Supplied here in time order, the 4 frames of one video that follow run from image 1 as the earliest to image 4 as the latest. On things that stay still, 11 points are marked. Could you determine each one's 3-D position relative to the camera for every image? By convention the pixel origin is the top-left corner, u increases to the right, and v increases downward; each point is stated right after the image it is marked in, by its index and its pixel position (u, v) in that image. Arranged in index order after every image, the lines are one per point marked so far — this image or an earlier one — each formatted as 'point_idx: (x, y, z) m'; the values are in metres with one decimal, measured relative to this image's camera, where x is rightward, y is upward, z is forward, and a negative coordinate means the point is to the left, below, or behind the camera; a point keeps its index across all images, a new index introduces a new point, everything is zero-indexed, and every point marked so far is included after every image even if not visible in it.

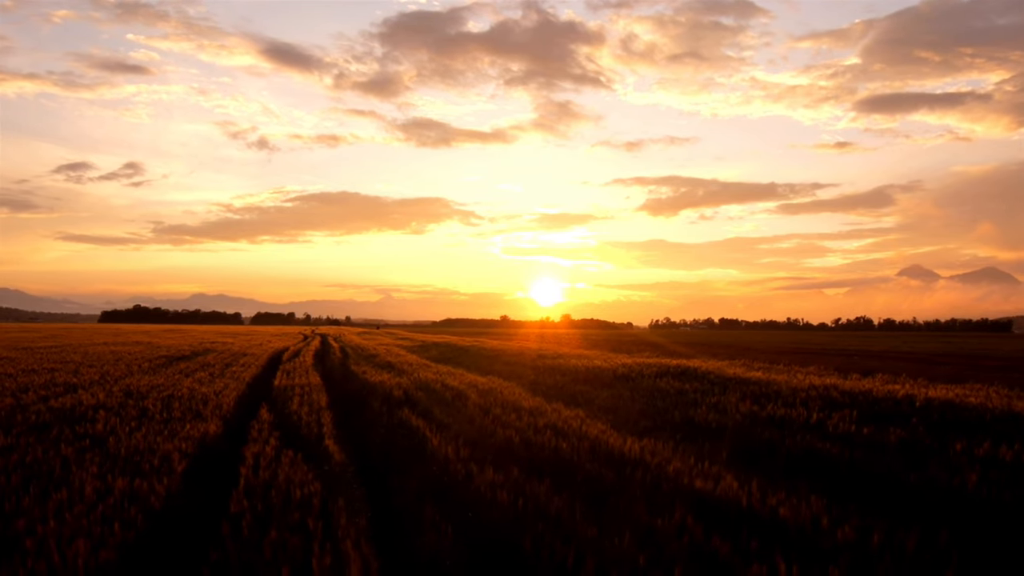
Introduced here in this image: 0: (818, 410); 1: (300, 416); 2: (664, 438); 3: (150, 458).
0: (+6.3, -2.5, +11.5) m
1: (-6.4, -3.8, +16.4) m
2: (+2.8, -2.8, +10.3) m
3: (-6.3, -3.0, +9.7) m
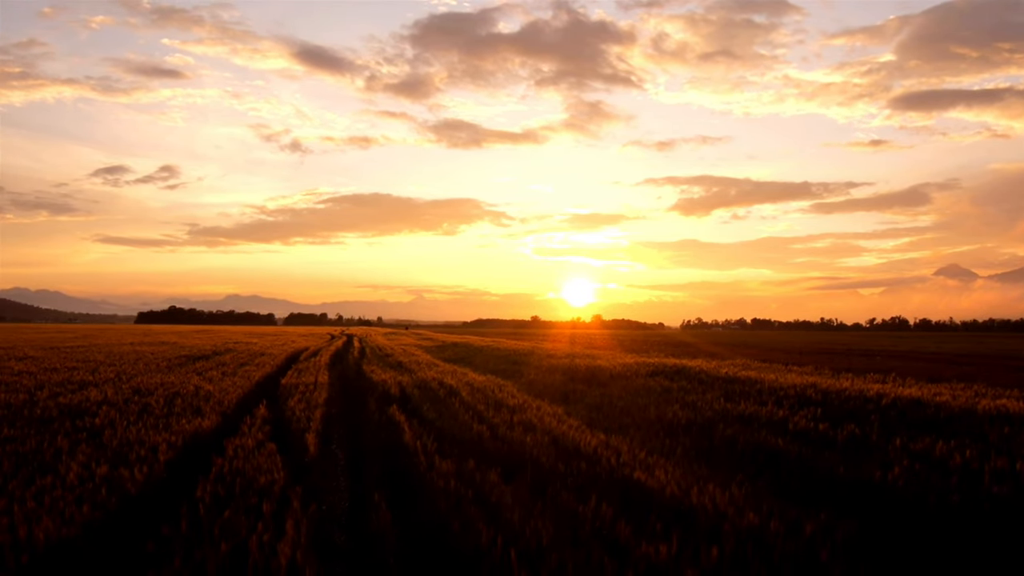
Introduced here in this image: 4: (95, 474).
0: (+5.8, -2.5, +11.7) m
1: (-6.8, -3.8, +17.0) m
2: (+2.2, -2.8, +10.6) m
3: (-6.9, -3.0, +10.2) m
4: (-6.1, -2.7, +8.1) m
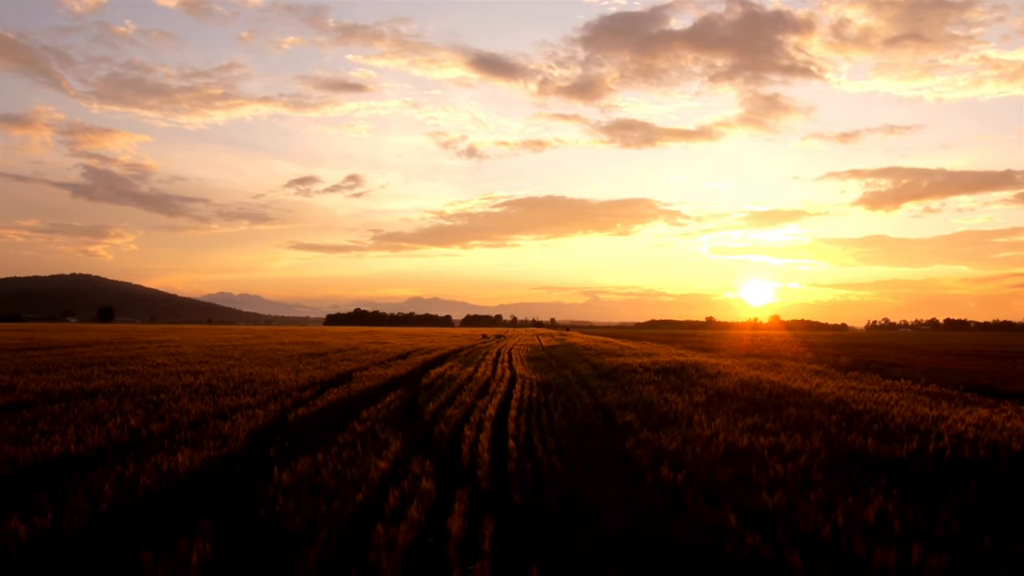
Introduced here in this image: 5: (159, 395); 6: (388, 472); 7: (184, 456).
0: (+4.3, -2.5, +12.9) m
1: (-7.0, -4.0, +20.4) m
2: (+0.6, -2.9, +12.6) m
3: (-8.5, -3.1, +13.9) m
4: (-8.1, -2.9, +11.6) m
5: (-11.5, -3.5, +17.9) m
6: (-1.4, -2.2, +6.6) m
7: (-4.9, -2.5, +8.2) m
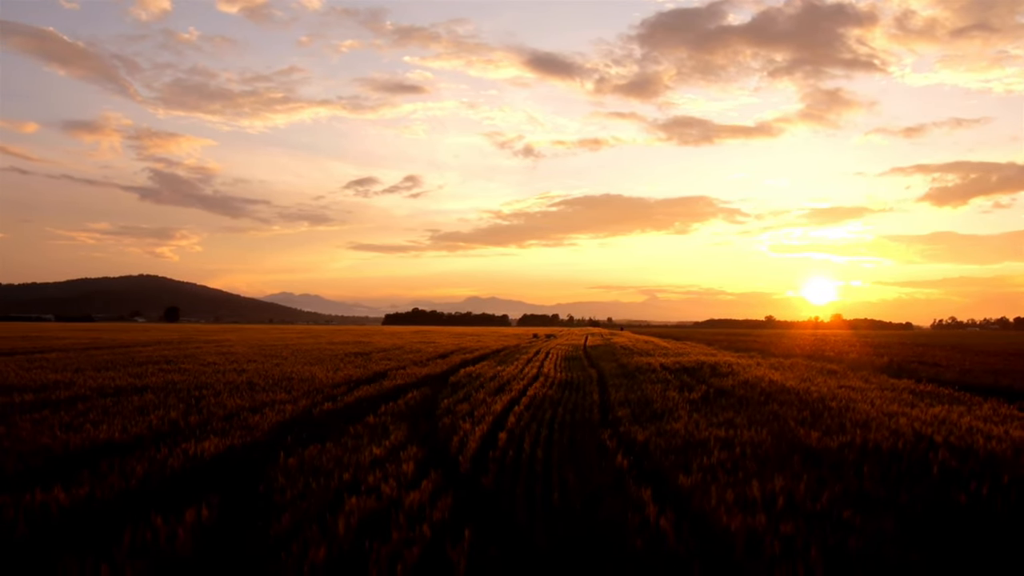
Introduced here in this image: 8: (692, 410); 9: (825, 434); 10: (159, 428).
0: (+4.5, -2.5, +13.3) m
1: (-6.3, -4.1, +21.6) m
2: (+0.8, -2.9, +13.2) m
3: (-8.2, -3.3, +15.1) m
4: (-8.0, -3.0, +12.8) m
5: (-10.9, -3.6, +19.3) m
6: (-1.7, -2.3, +7.4) m
7: (-5.0, -2.6, +9.2) m
8: (+3.4, -2.2, +9.8) m
9: (+3.5, -1.6, +6.2) m
10: (-7.1, -2.8, +11.1) m
